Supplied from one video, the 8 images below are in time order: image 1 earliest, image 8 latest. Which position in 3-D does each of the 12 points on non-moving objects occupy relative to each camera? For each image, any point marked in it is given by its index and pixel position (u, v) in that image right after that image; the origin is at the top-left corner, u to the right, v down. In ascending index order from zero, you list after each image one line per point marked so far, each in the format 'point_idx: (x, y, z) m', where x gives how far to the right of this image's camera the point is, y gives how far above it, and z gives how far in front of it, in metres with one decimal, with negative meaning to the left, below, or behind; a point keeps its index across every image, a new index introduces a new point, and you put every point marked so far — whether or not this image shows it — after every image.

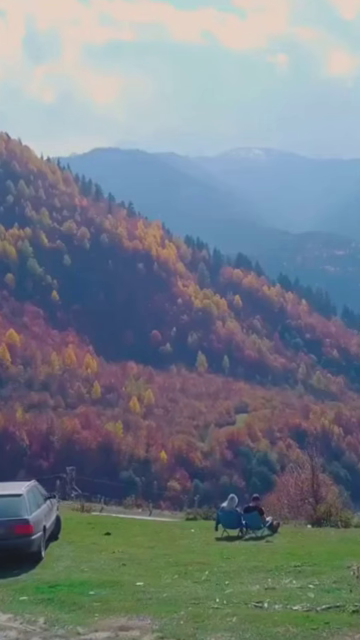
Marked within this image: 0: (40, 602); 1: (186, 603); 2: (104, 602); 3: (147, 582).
0: (-2.0, -4.0, +14.5) m
1: (+0.1, -3.9, +13.9) m
2: (-1.1, -4.0, +14.3) m
3: (-0.4, -4.0, +15.4) m
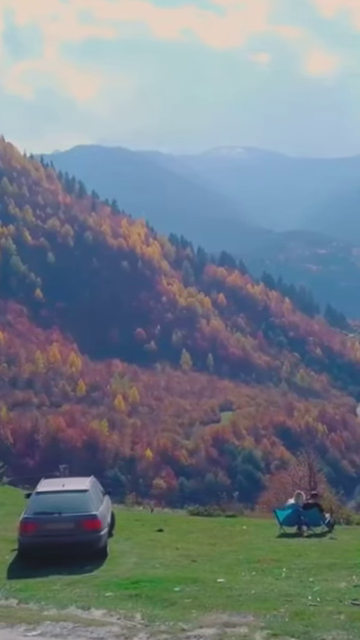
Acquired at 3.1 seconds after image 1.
0: (-0.7, -3.9, +14.4) m
1: (+1.4, -3.8, +13.8) m
2: (+0.2, -3.9, +14.2) m
3: (+0.8, -4.0, +15.4) m
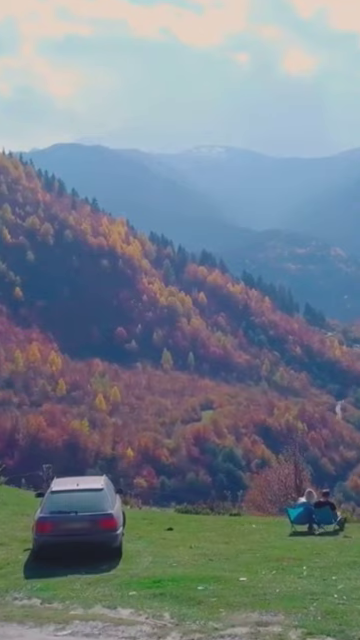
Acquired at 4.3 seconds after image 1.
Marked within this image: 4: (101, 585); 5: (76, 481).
0: (-0.4, -3.9, +14.3) m
1: (+1.7, -3.8, +13.8) m
2: (+0.6, -3.9, +14.1) m
3: (+1.1, -3.9, +15.3) m
4: (-1.1, -4.0, +15.3) m
5: (-1.9, -2.9, +18.2) m
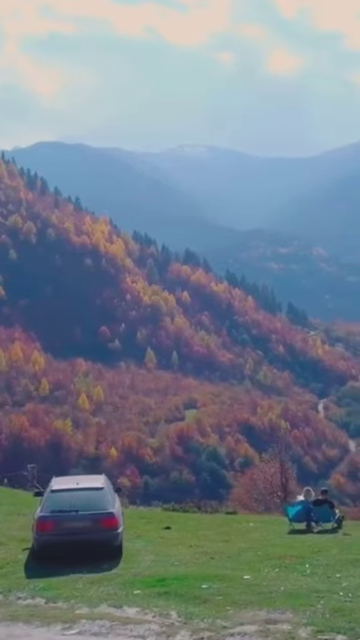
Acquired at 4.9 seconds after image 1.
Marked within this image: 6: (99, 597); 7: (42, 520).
0: (-0.3, -3.9, +14.2) m
1: (+1.8, -3.8, +13.7) m
2: (+0.6, -3.8, +14.1) m
3: (+1.2, -3.9, +15.3) m
4: (-1.1, -4.0, +15.2) m
5: (-1.9, -2.9, +18.1) m
6: (-1.1, -3.9, +14.3) m
7: (-2.3, -3.4, +17.1) m
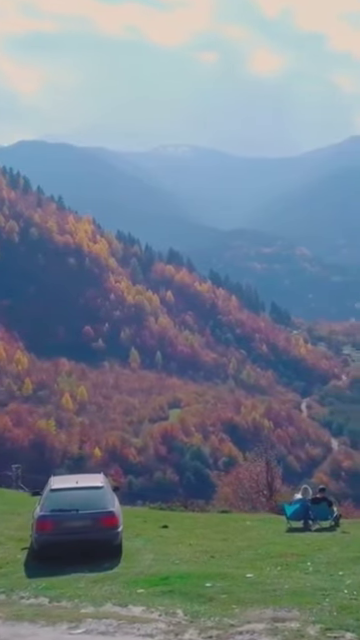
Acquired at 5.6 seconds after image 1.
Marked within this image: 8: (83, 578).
0: (-0.3, -3.8, +14.2) m
1: (+1.9, -3.7, +13.8) m
2: (+0.7, -3.8, +14.1) m
3: (+1.2, -3.9, +15.3) m
4: (-1.1, -3.9, +15.2) m
5: (-1.9, -2.9, +18.1) m
6: (-1.1, -3.9, +14.2) m
7: (-2.3, -3.4, +17.0) m
8: (-1.5, -4.1, +16.1) m
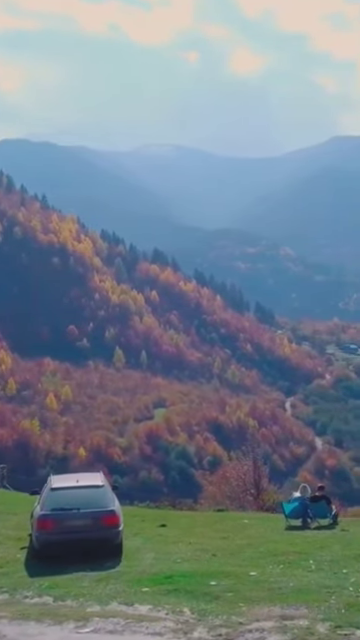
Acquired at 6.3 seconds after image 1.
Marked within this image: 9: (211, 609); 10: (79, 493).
0: (-0.2, -3.8, +14.2) m
1: (+1.9, -3.7, +13.7) m
2: (+0.8, -3.8, +14.0) m
3: (+1.3, -3.8, +15.3) m
4: (-1.0, -3.9, +15.1) m
5: (-1.9, -2.8, +18.0) m
6: (-1.0, -3.8, +14.2) m
7: (-2.3, -3.3, +17.0) m
8: (-1.5, -4.0, +16.0) m
9: (+0.4, -3.7, +13.2) m
10: (-1.7, -3.0, +17.4) m
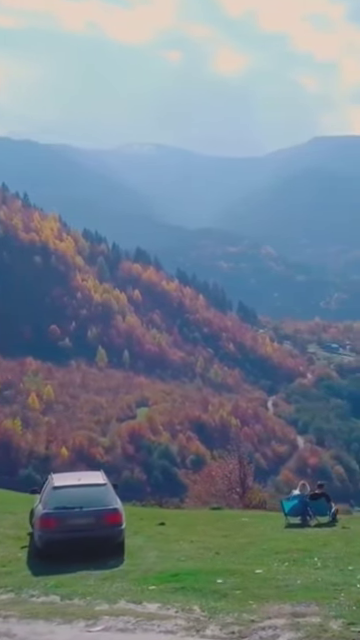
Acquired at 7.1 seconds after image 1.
0: (-0.1, -3.8, +14.1) m
1: (+2.1, -3.7, +13.7) m
2: (+0.9, -3.7, +14.0) m
3: (+1.4, -3.8, +15.3) m
4: (-0.9, -3.9, +15.0) m
5: (-1.8, -2.8, +17.9) m
6: (-0.9, -3.8, +14.1) m
7: (-2.2, -3.3, +16.9) m
8: (-1.4, -4.0, +15.9) m
9: (+0.5, -3.7, +13.1) m
10: (-1.7, -2.9, +17.3) m
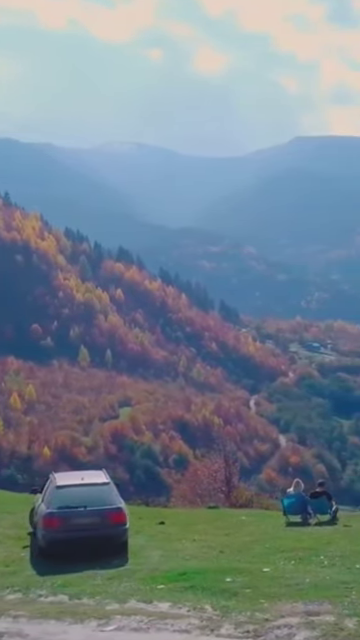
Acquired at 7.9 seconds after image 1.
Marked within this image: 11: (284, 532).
0: (+0.1, -3.7, +14.1) m
1: (+2.2, -3.6, +13.7) m
2: (+1.0, -3.7, +14.0) m
3: (+1.5, -3.8, +15.2) m
4: (-0.8, -3.8, +15.0) m
5: (-1.8, -2.8, +17.9) m
6: (-0.8, -3.8, +14.1) m
7: (-2.2, -3.3, +16.8) m
8: (-1.3, -4.0, +15.9) m
9: (+0.7, -3.7, +13.1) m
10: (-1.6, -2.9, +17.2) m
11: (+2.0, -3.9, +18.7) m
